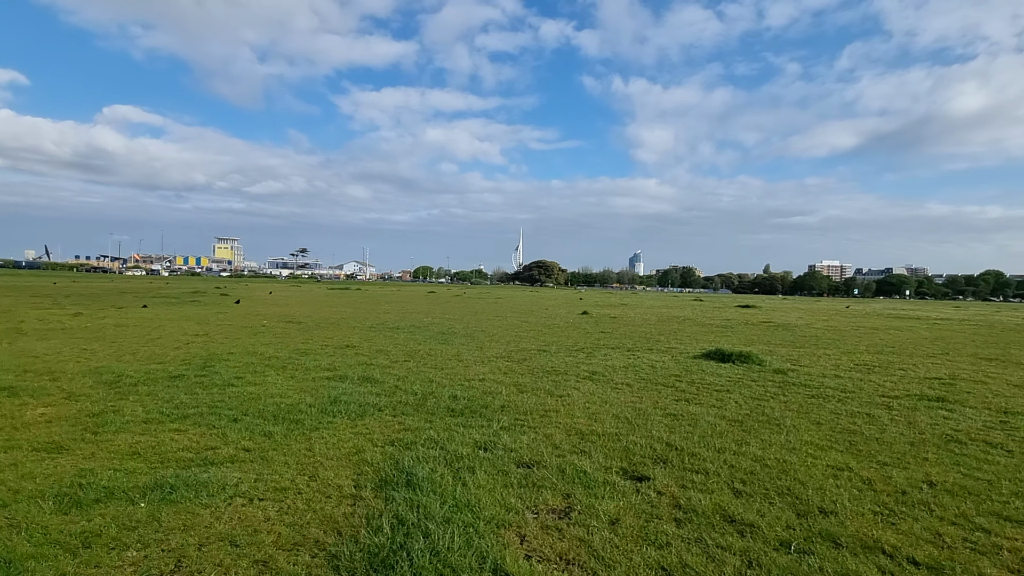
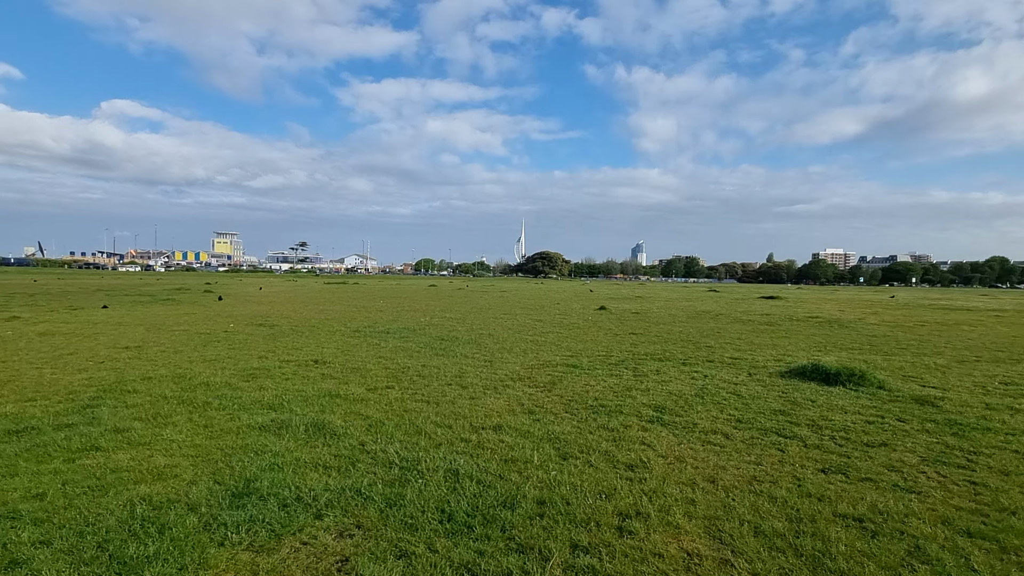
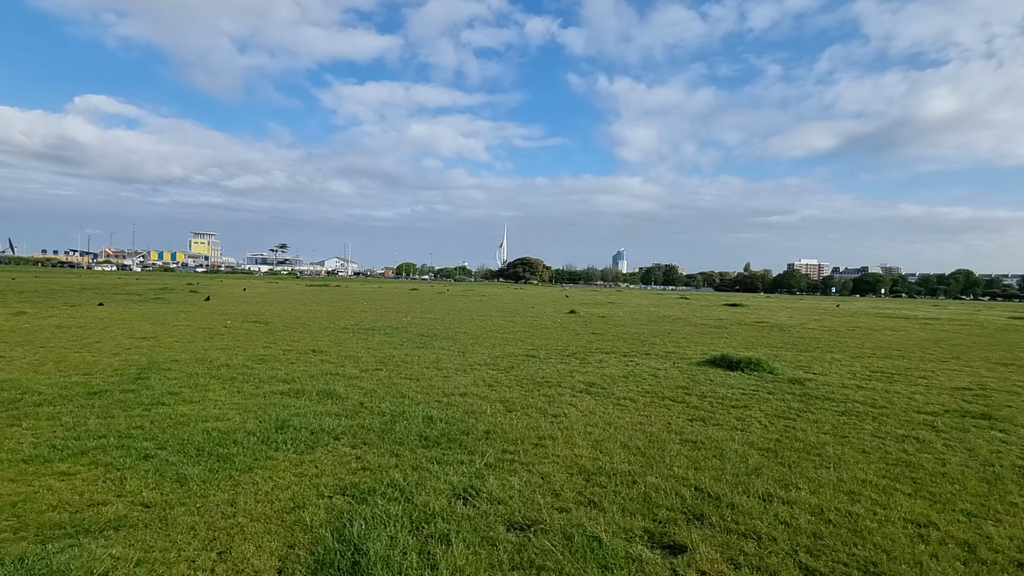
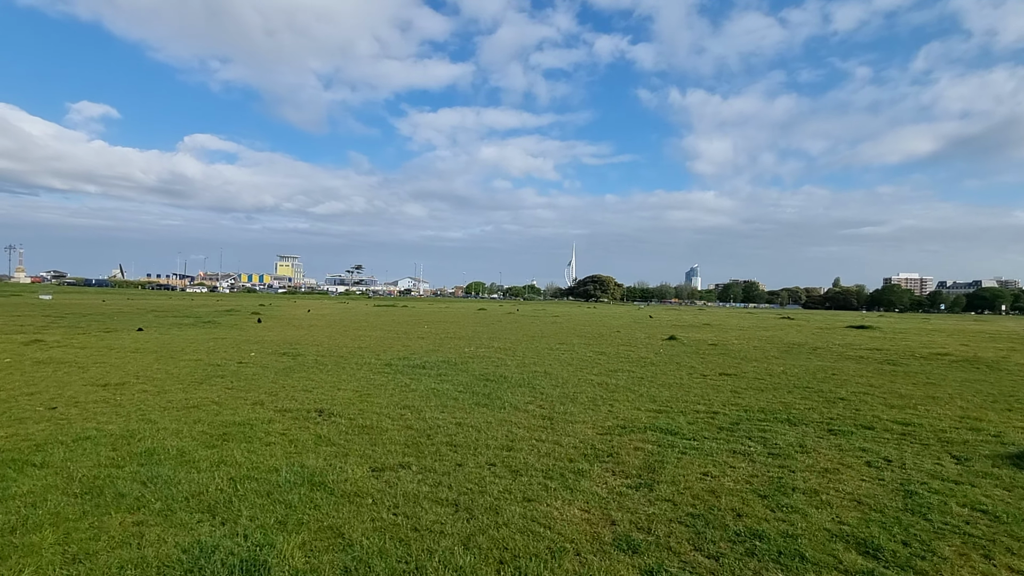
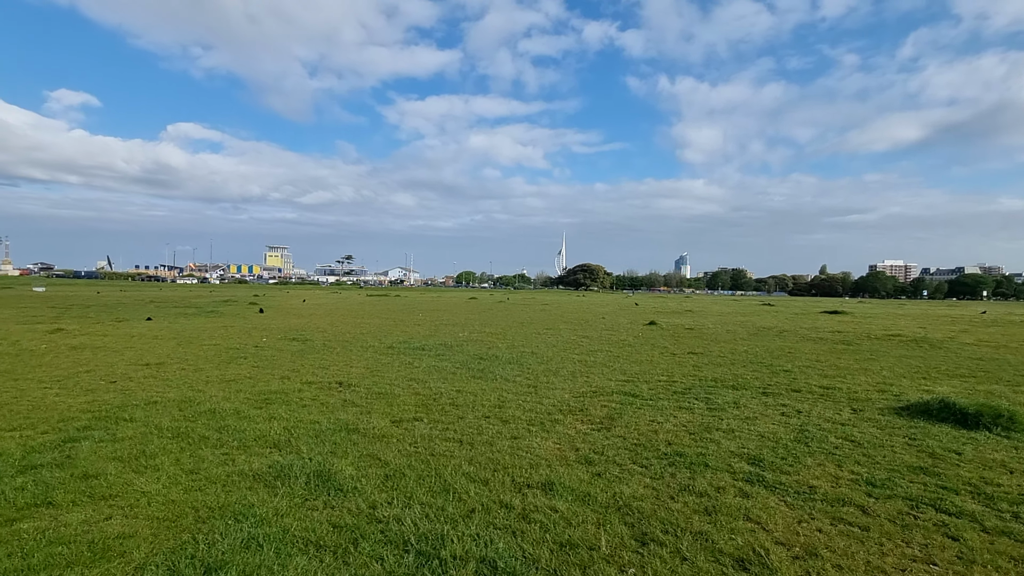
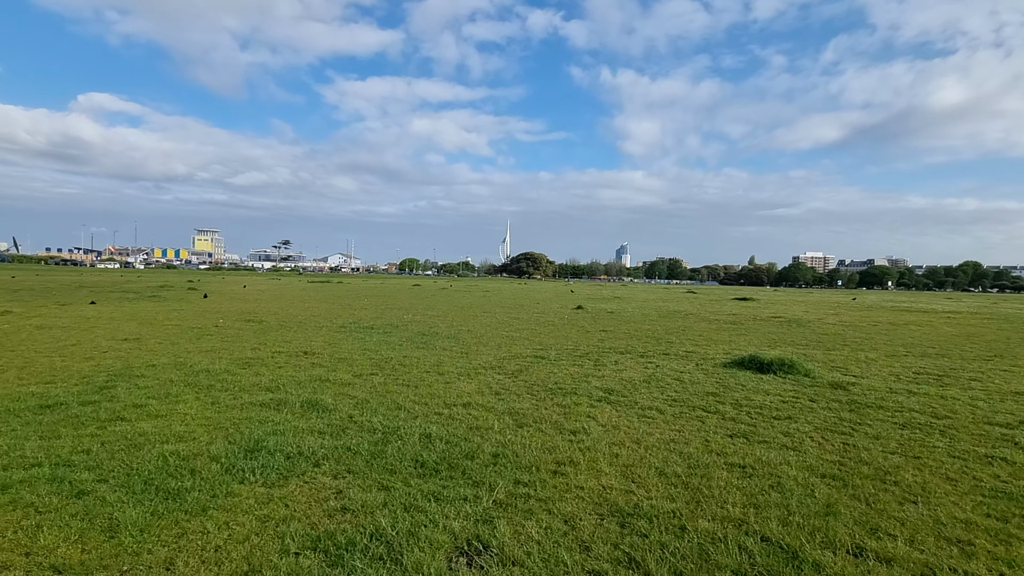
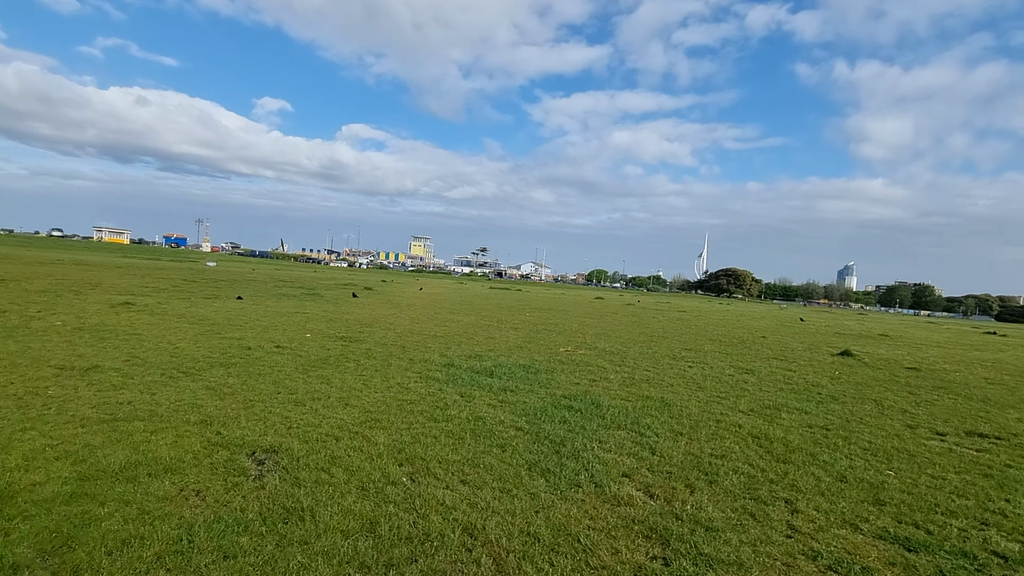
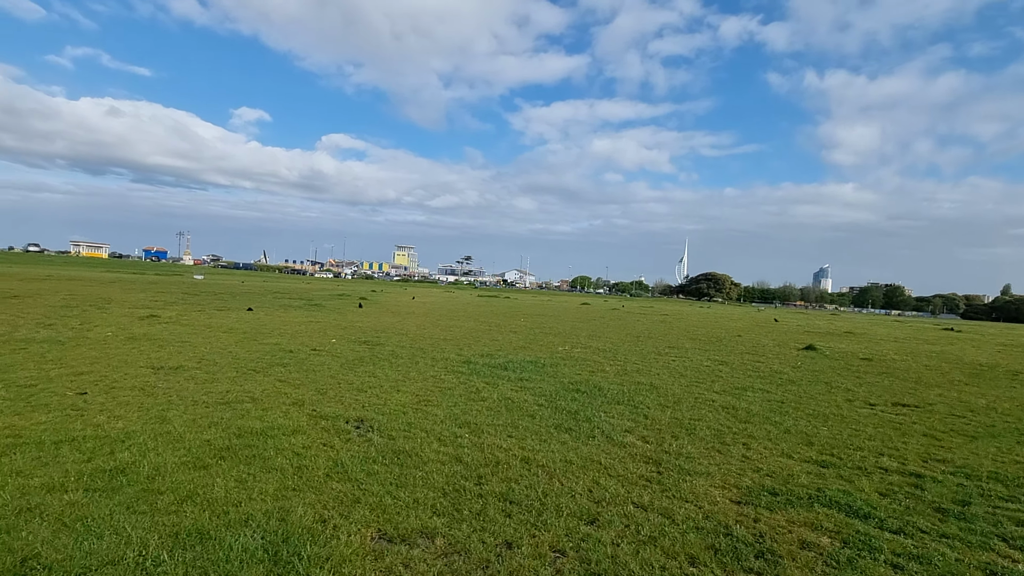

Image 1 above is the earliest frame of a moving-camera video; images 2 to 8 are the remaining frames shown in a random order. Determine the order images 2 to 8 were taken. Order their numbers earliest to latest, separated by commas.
3, 6, 2, 5, 4, 8, 7
